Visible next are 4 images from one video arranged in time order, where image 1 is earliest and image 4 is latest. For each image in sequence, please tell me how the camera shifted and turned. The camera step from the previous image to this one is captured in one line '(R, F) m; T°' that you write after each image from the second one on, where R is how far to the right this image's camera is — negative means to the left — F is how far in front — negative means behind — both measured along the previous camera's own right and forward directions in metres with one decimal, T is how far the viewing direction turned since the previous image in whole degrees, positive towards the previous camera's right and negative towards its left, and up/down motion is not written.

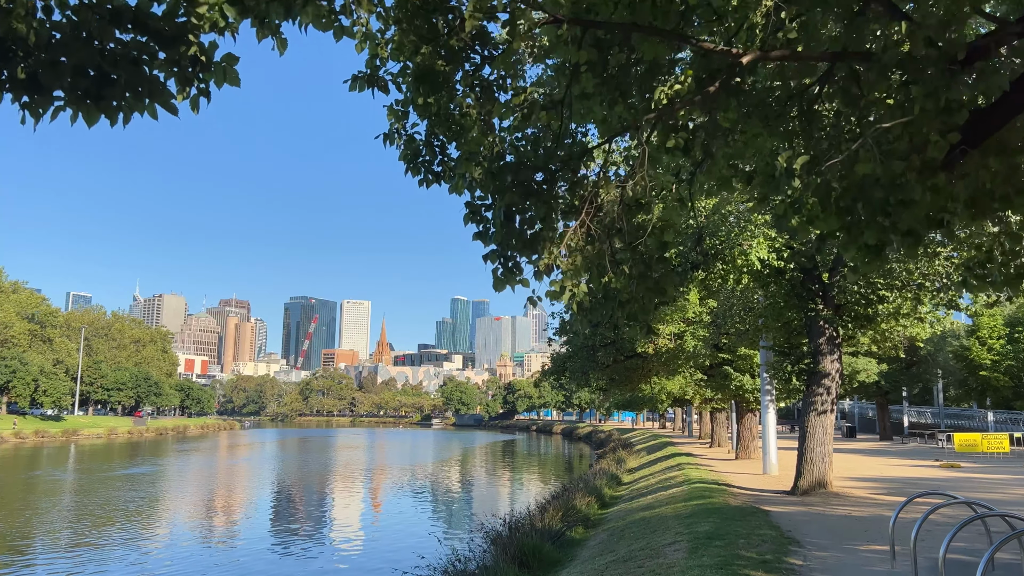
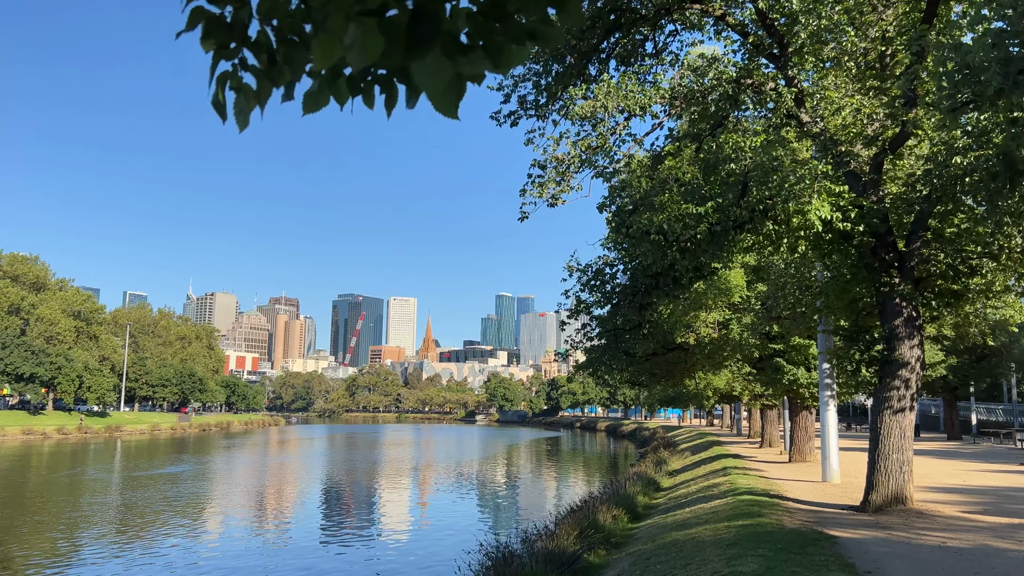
(+0.7, +2.6) m; -3°
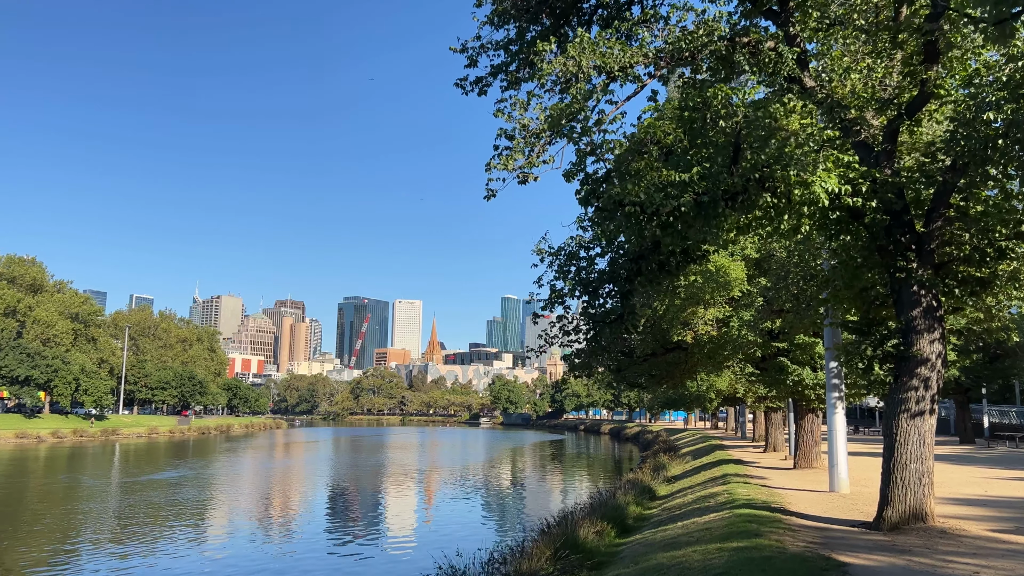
(+0.6, +1.5) m; 0°
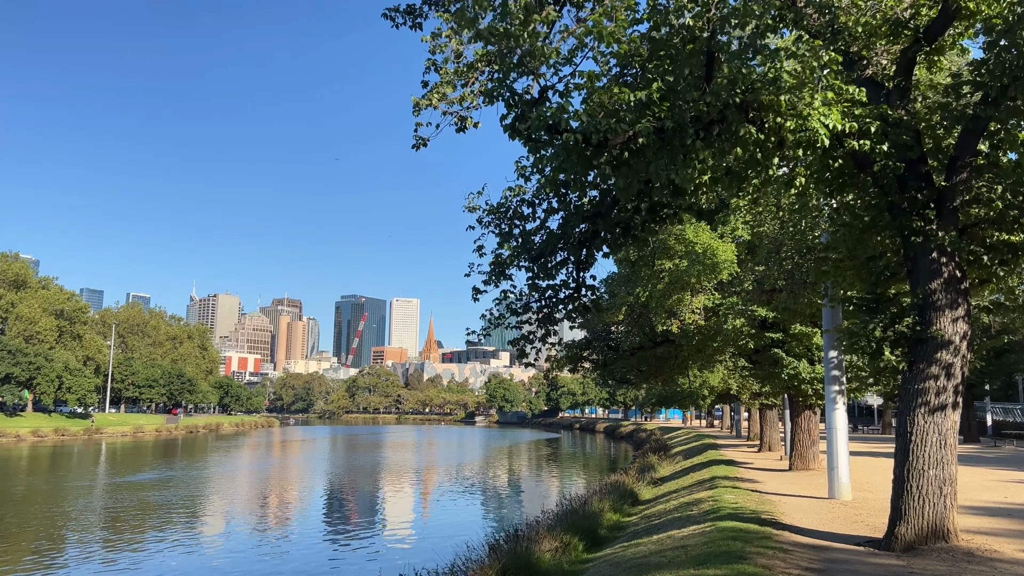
(+0.8, +2.0) m; 0°
